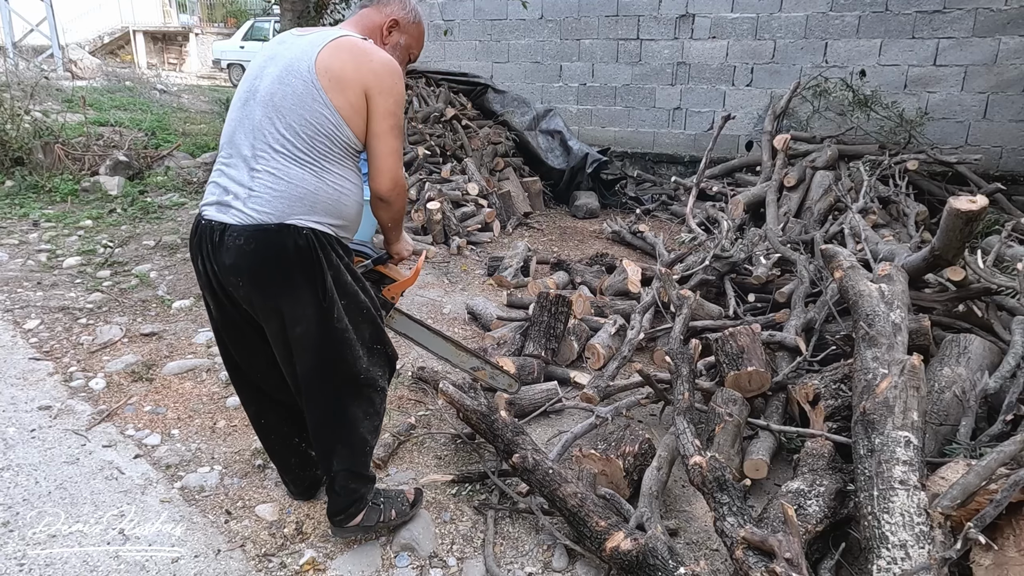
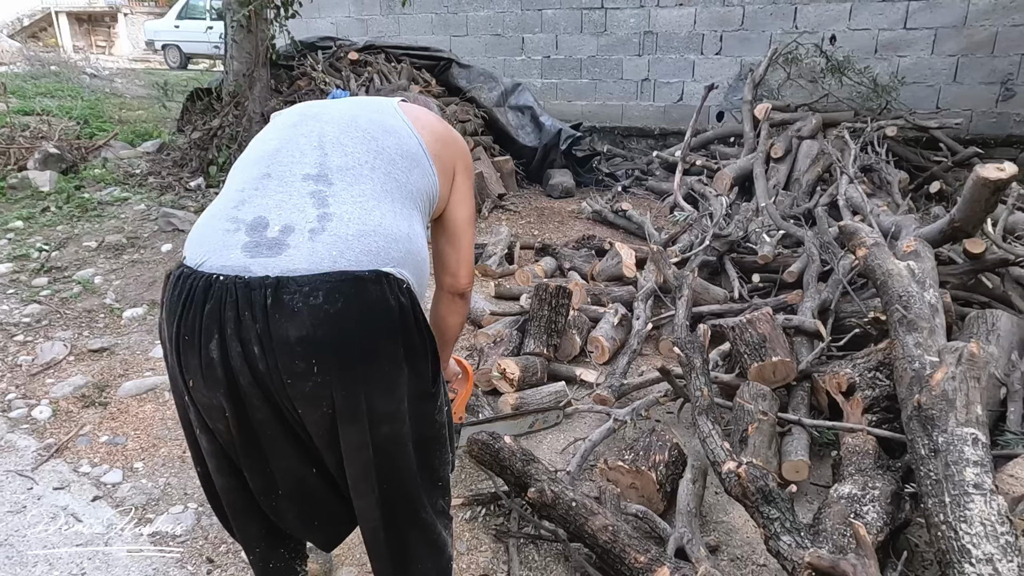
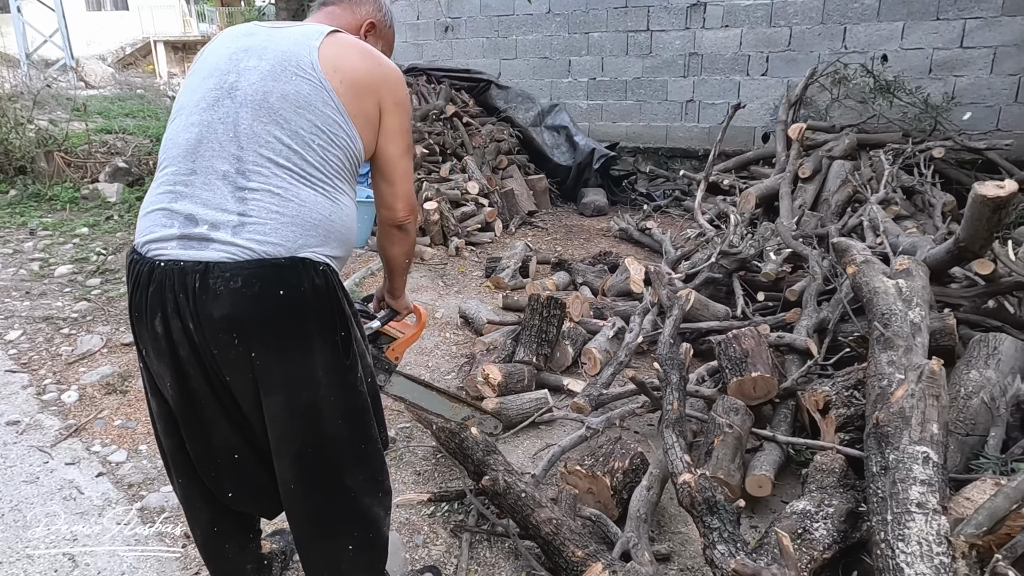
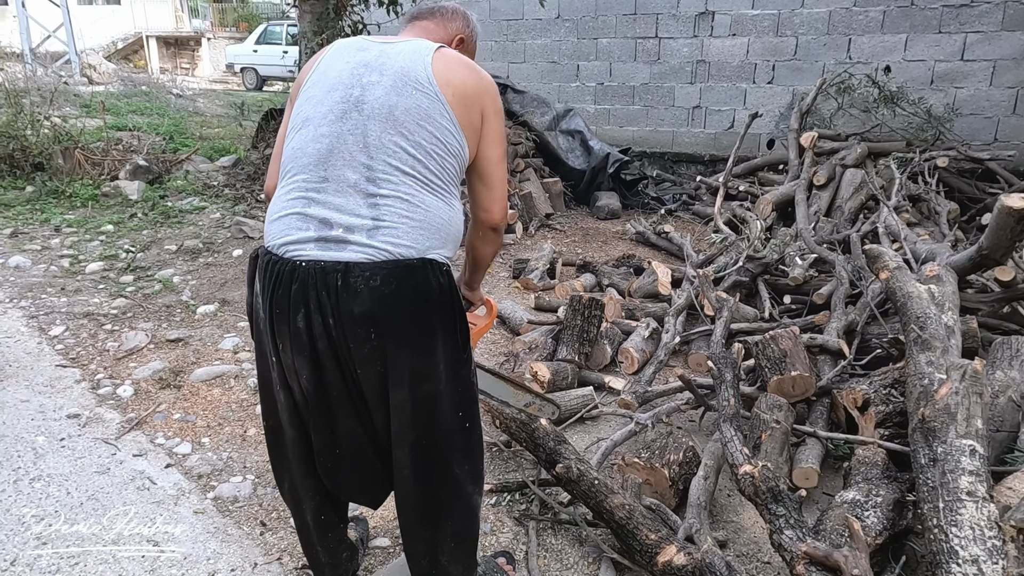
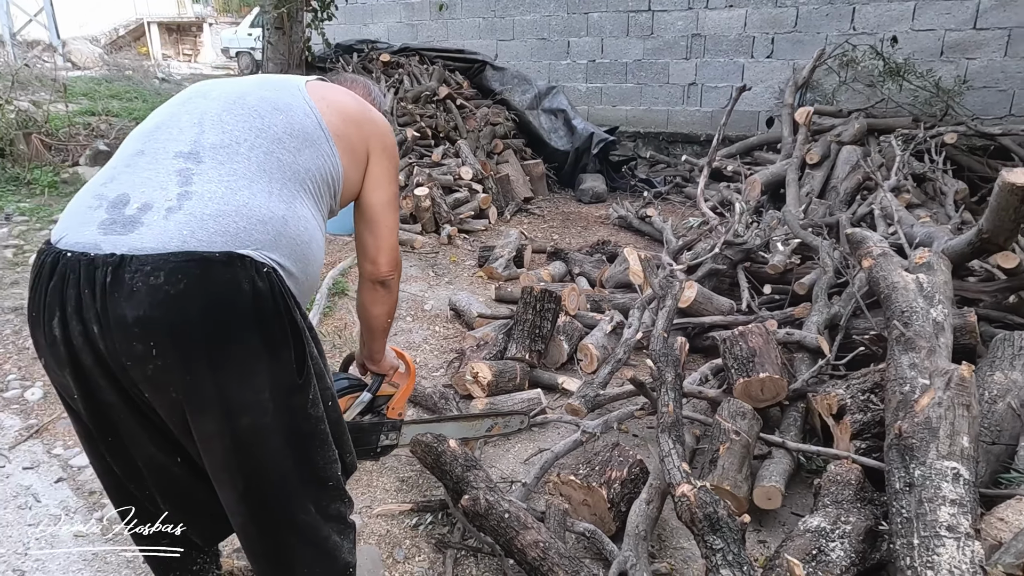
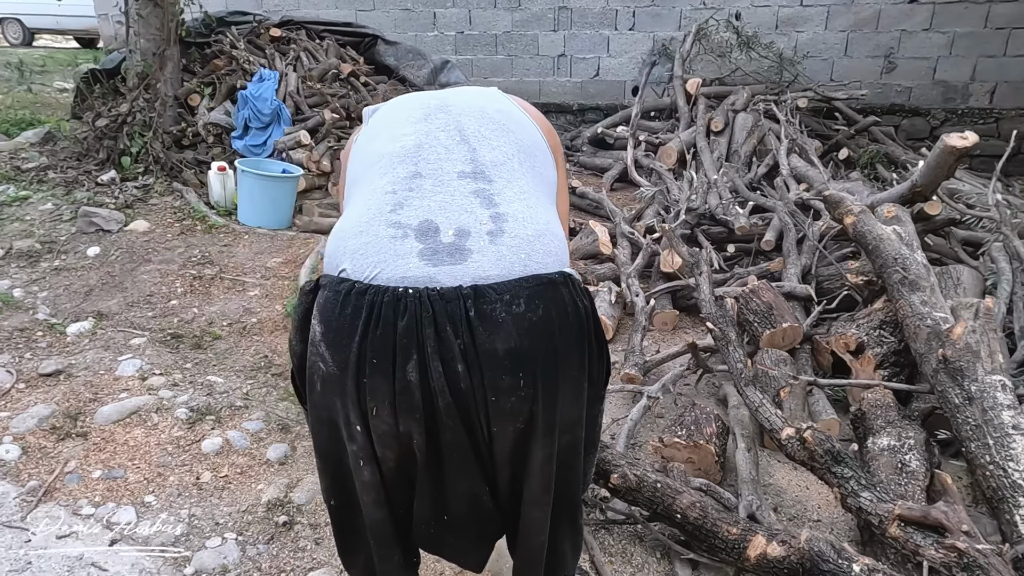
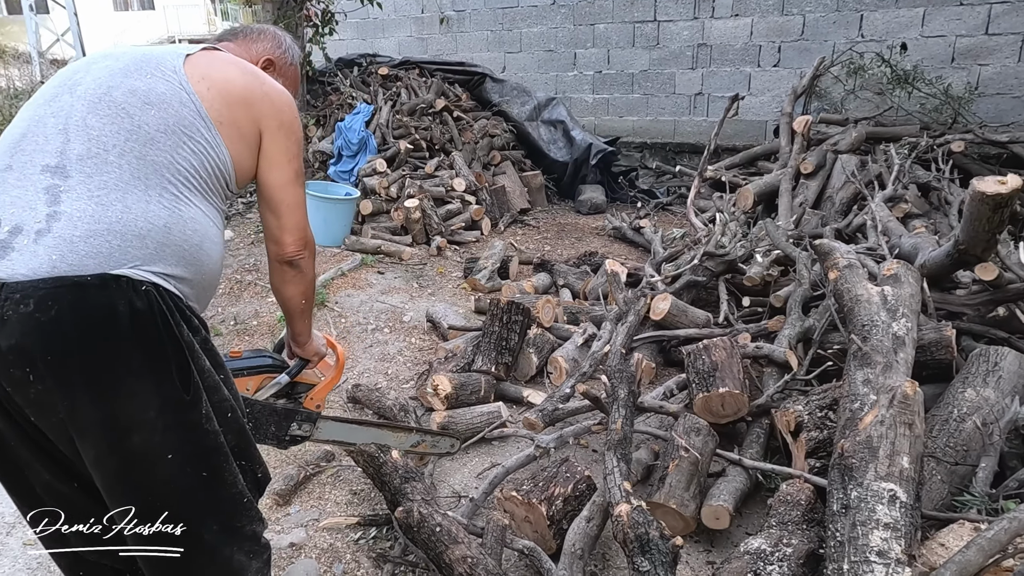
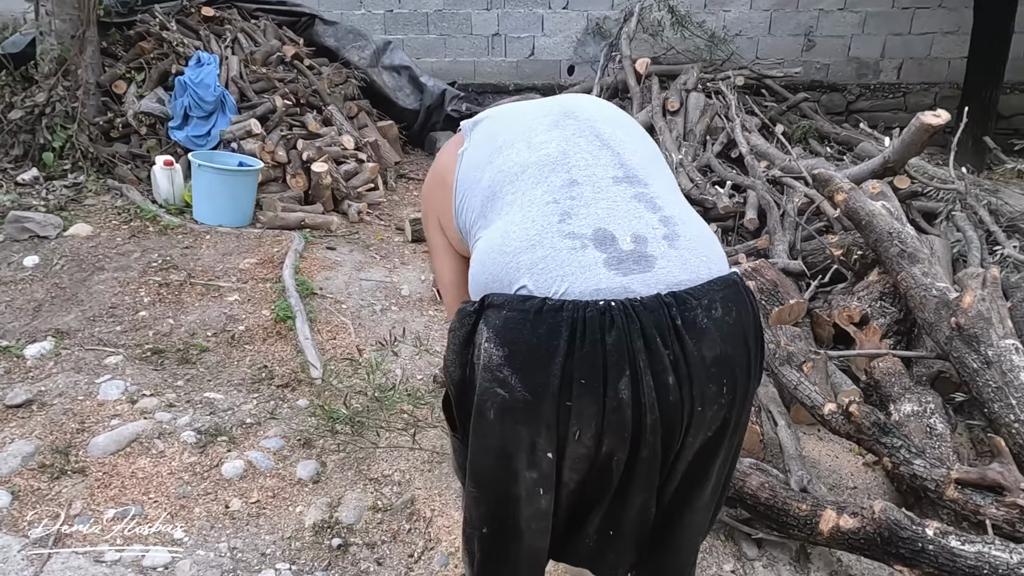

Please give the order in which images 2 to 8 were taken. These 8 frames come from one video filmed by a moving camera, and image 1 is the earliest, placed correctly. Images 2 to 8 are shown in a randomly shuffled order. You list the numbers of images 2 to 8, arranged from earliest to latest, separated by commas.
4, 3, 7, 5, 2, 6, 8
